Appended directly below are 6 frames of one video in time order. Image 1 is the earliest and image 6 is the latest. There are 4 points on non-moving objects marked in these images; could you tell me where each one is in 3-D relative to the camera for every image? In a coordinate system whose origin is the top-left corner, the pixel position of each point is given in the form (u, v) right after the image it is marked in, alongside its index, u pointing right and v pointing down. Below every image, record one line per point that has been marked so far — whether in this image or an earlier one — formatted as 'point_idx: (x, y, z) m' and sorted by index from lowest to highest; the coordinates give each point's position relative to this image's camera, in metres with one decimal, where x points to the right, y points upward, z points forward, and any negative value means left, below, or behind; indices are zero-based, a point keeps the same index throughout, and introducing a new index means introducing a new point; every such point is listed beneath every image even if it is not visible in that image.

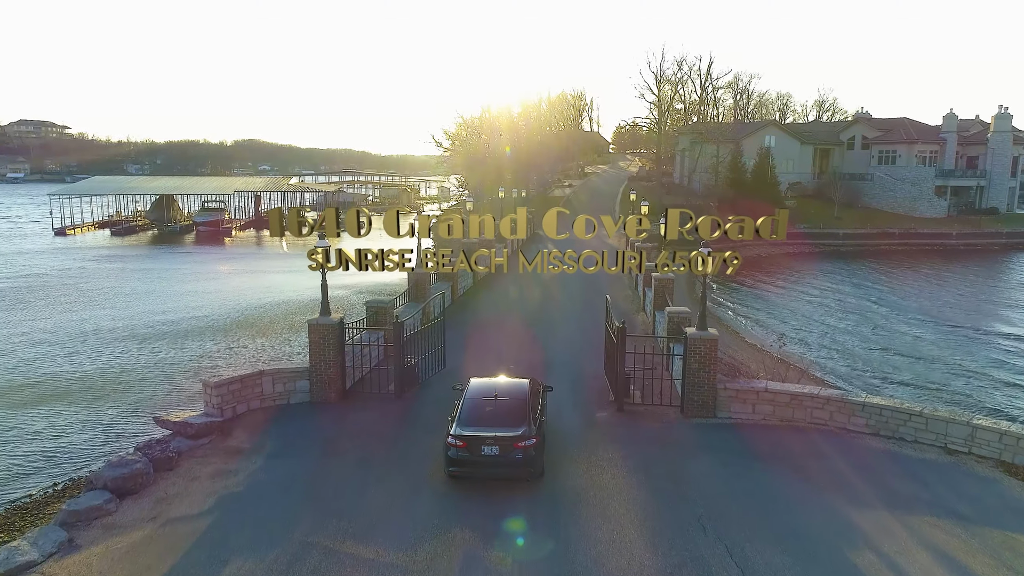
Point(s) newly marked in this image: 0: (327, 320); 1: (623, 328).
0: (-3.8, -0.7, +13.7) m
1: (+2.2, -0.8, +13.2) m
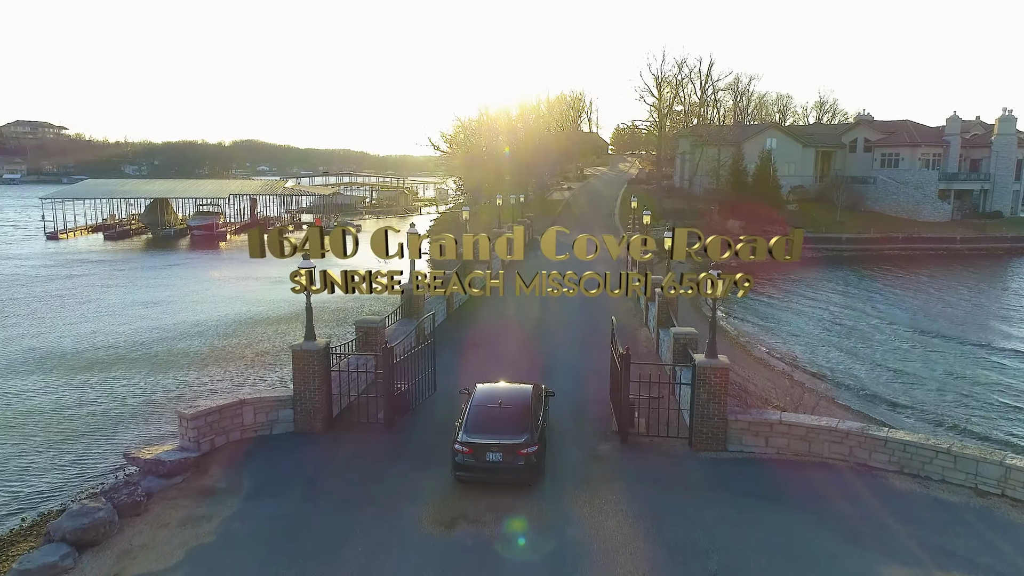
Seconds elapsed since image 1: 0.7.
0: (-3.8, -1.1, +12.9) m
1: (+2.1, -1.2, +12.3) m
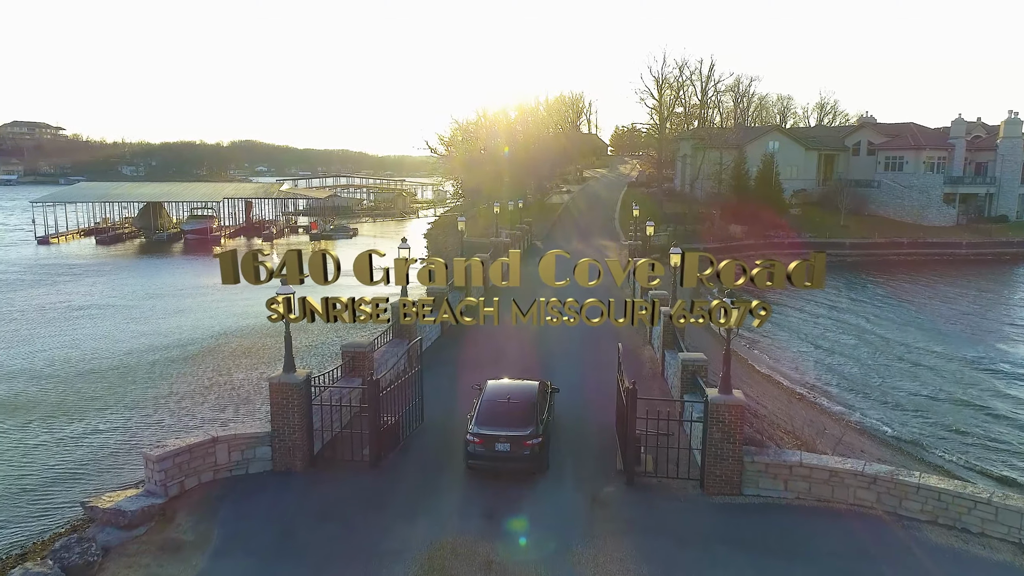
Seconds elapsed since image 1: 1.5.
0: (-3.9, -1.6, +11.9) m
1: (+2.1, -1.7, +11.3) m
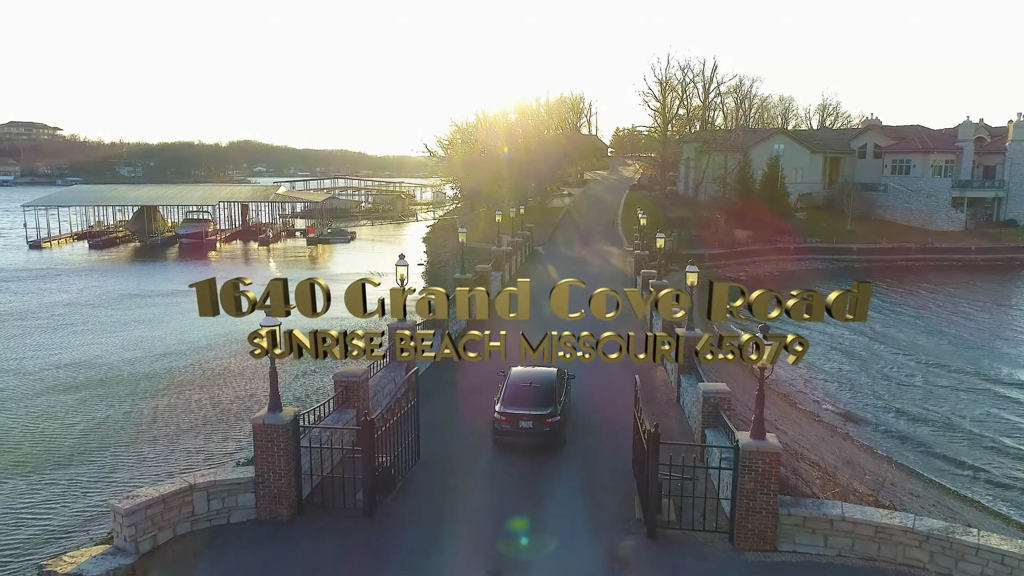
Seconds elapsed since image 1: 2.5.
0: (-3.8, -2.1, +10.8) m
1: (+2.2, -2.2, +10.2) m
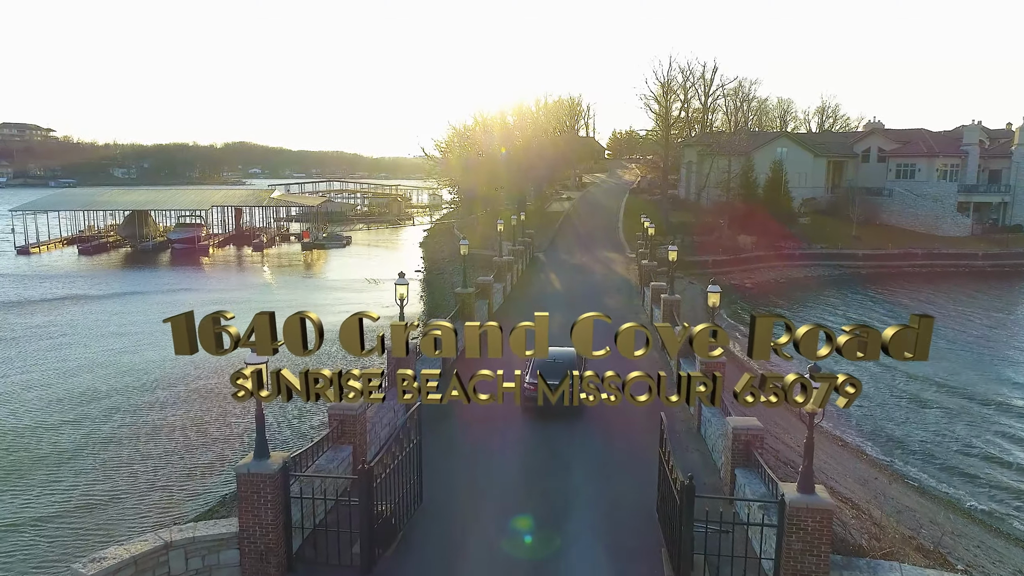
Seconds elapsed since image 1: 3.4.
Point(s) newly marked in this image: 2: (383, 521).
0: (-3.6, -2.6, +9.6) m
1: (+2.4, -2.7, +9.1) m
2: (-2.0, -3.6, +10.6) m
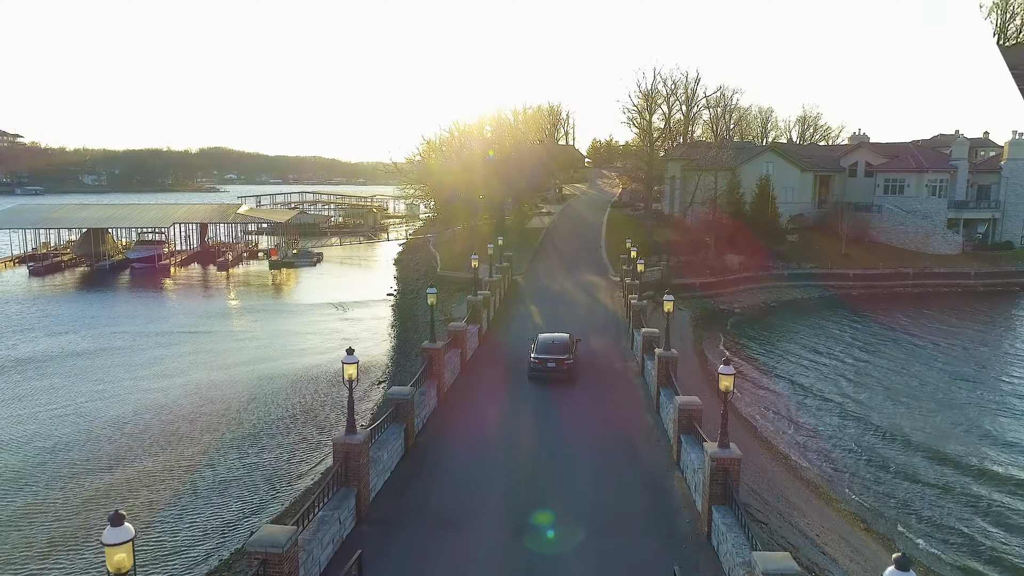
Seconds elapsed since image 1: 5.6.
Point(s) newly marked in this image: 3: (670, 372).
0: (-3.9, -4.1, +6.8) m
1: (+2.1, -4.1, +6.5) m
2: (-2.3, -5.1, +7.9) m
3: (+4.6, -2.4, +19.7) m
